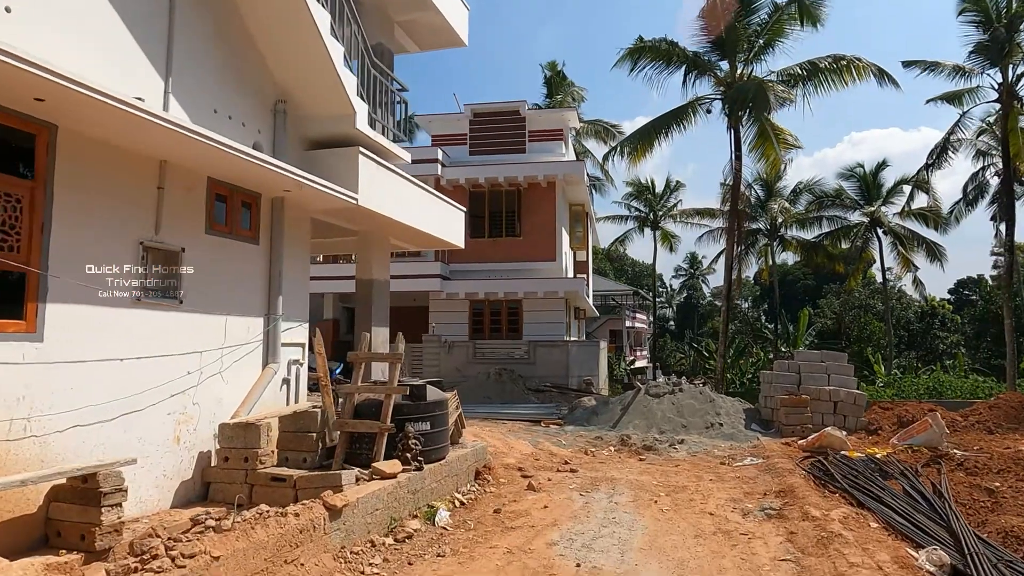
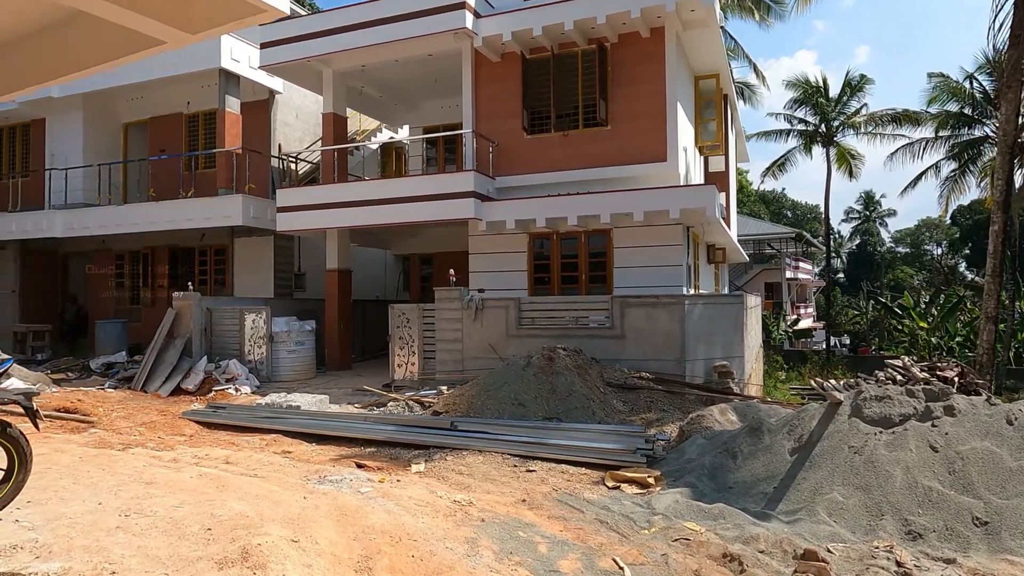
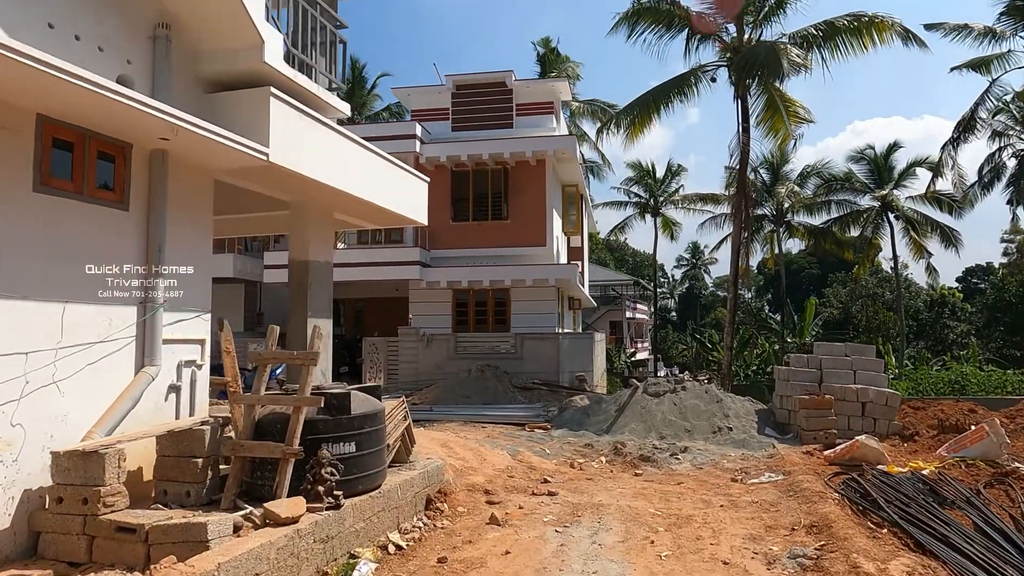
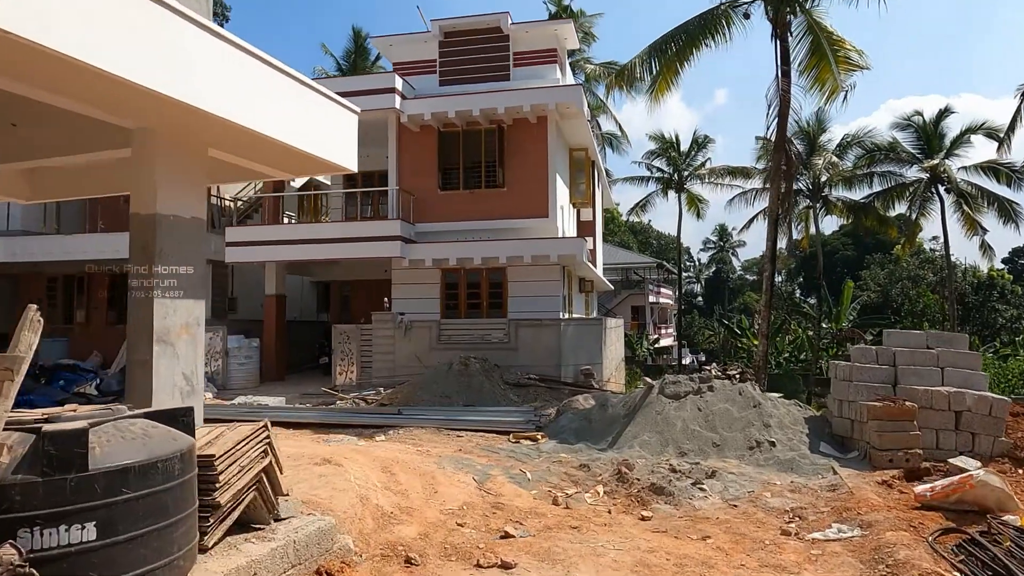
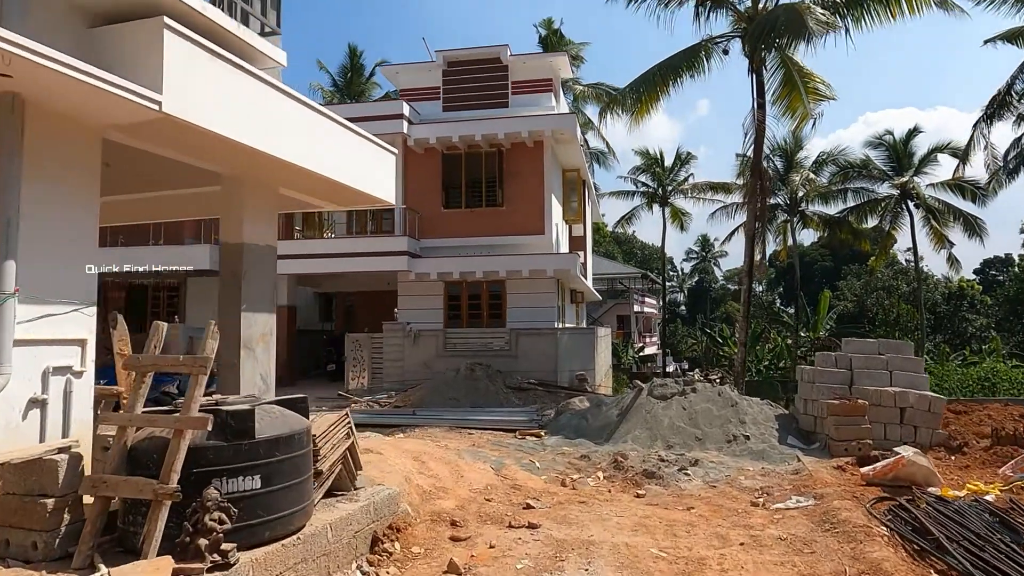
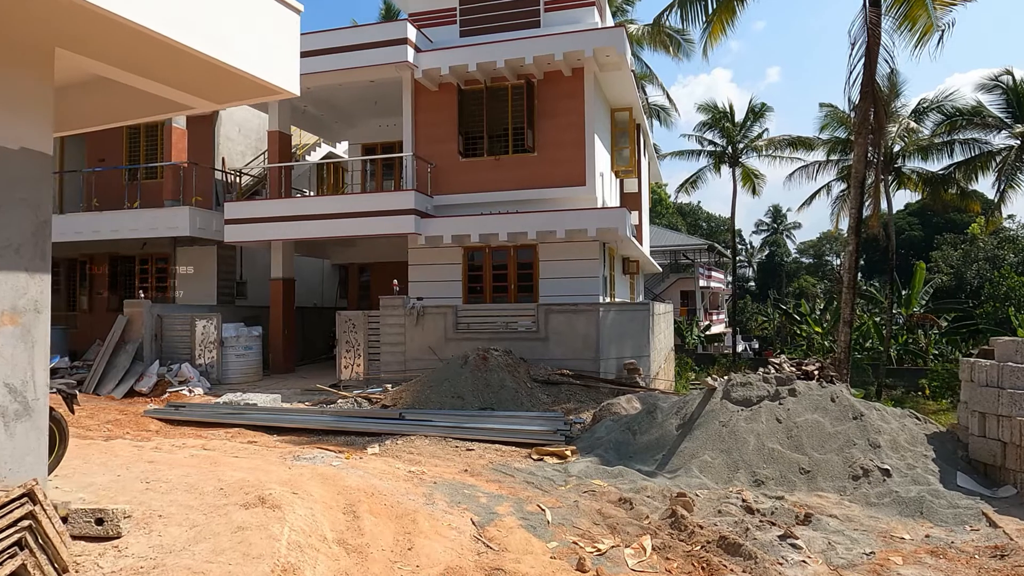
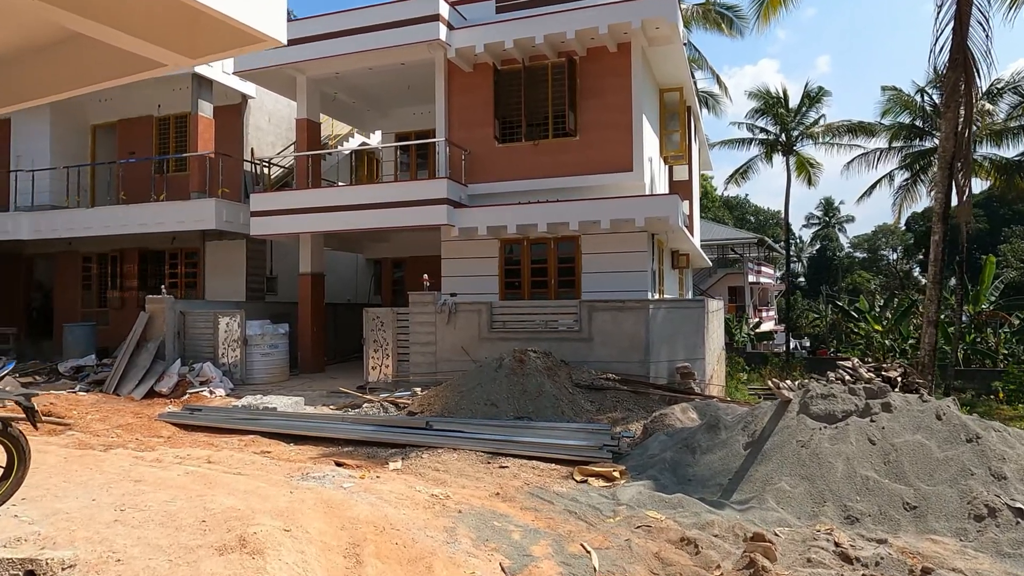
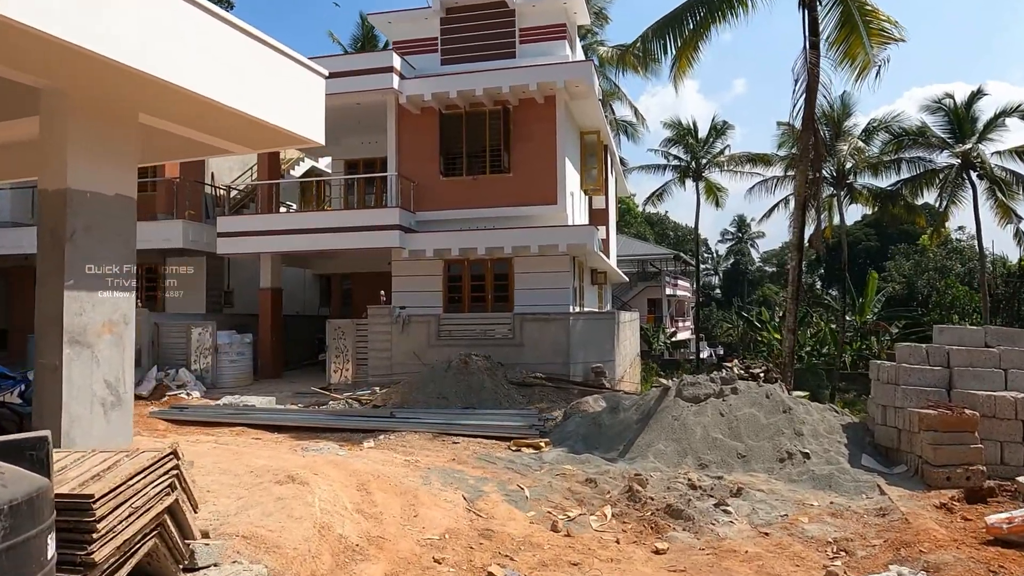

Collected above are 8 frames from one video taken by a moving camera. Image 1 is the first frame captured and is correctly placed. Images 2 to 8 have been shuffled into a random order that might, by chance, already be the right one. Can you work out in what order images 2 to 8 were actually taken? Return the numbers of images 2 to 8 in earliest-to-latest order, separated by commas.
3, 5, 4, 8, 6, 7, 2
